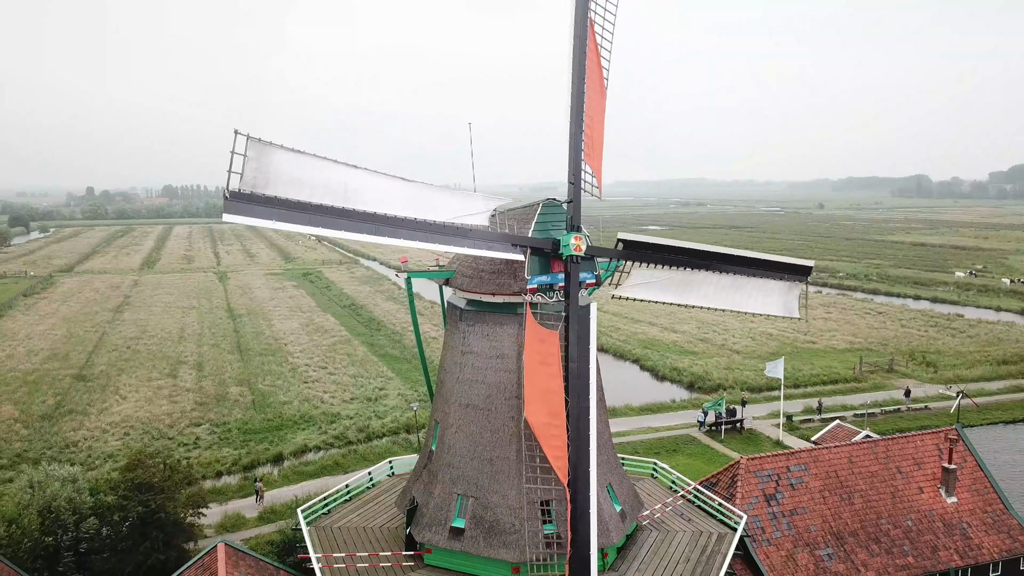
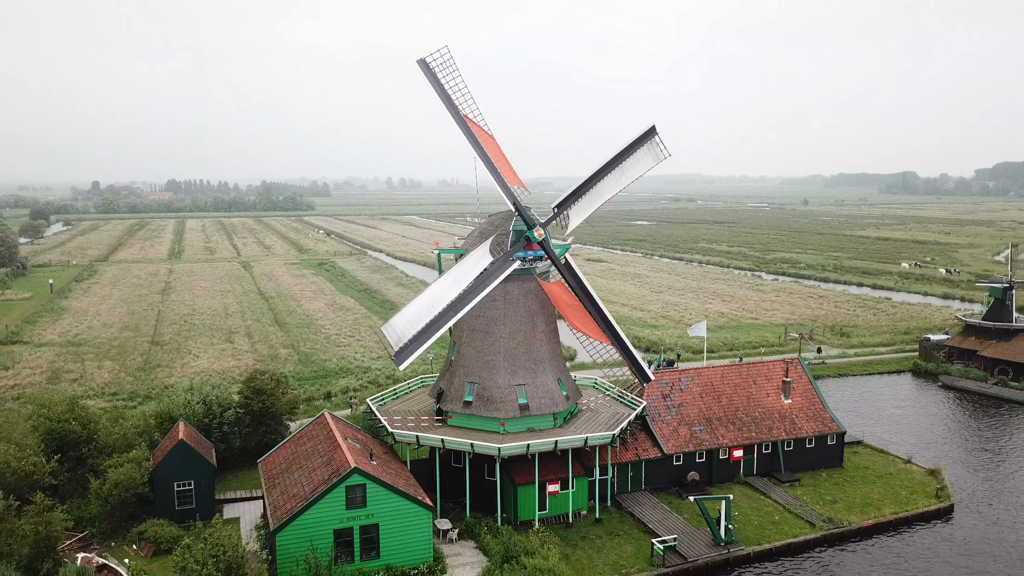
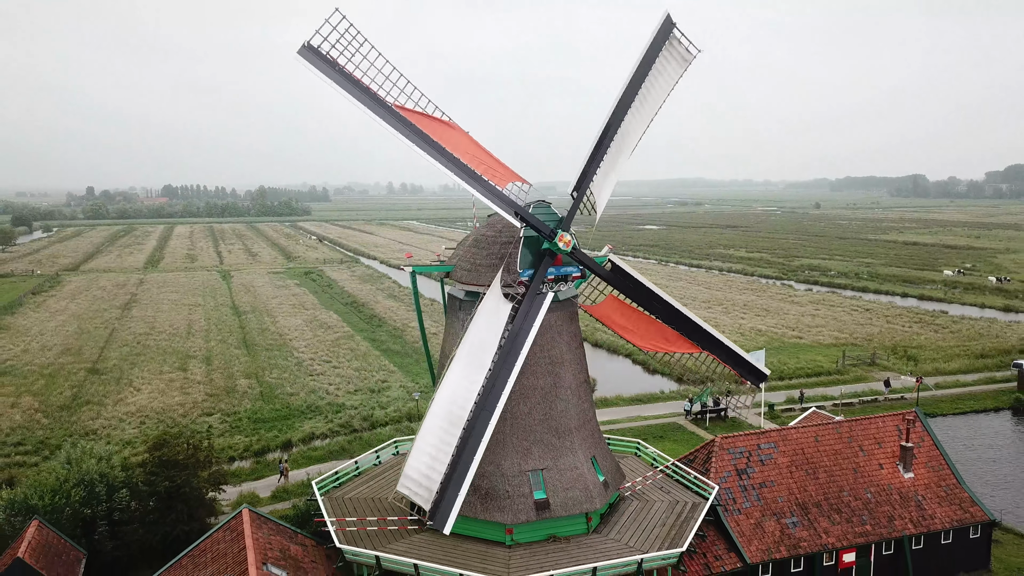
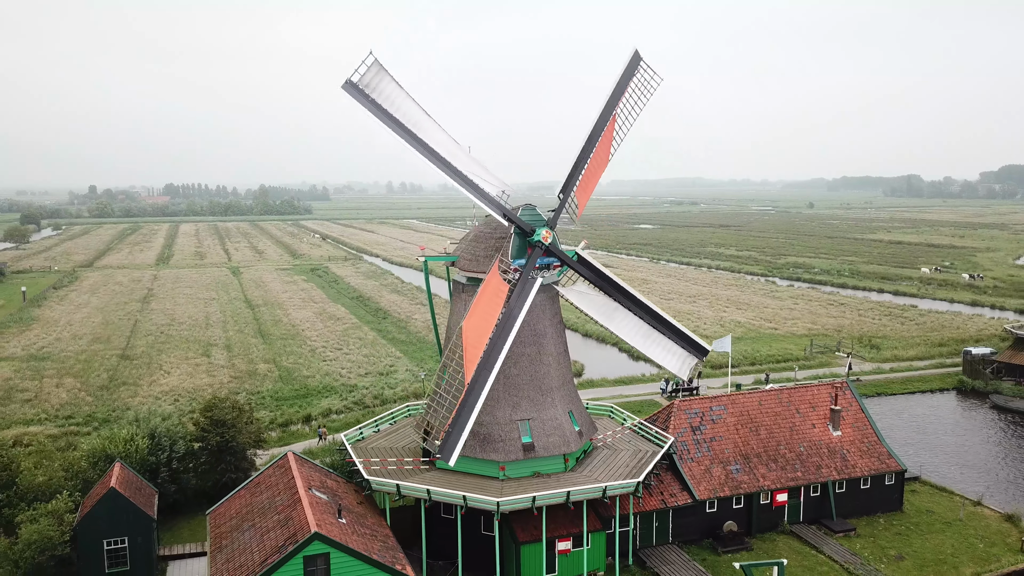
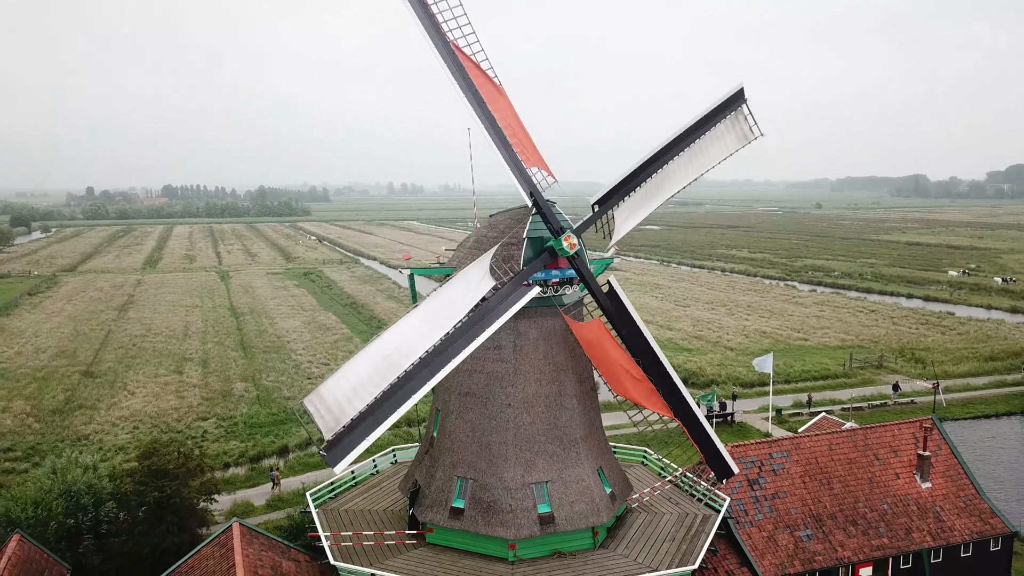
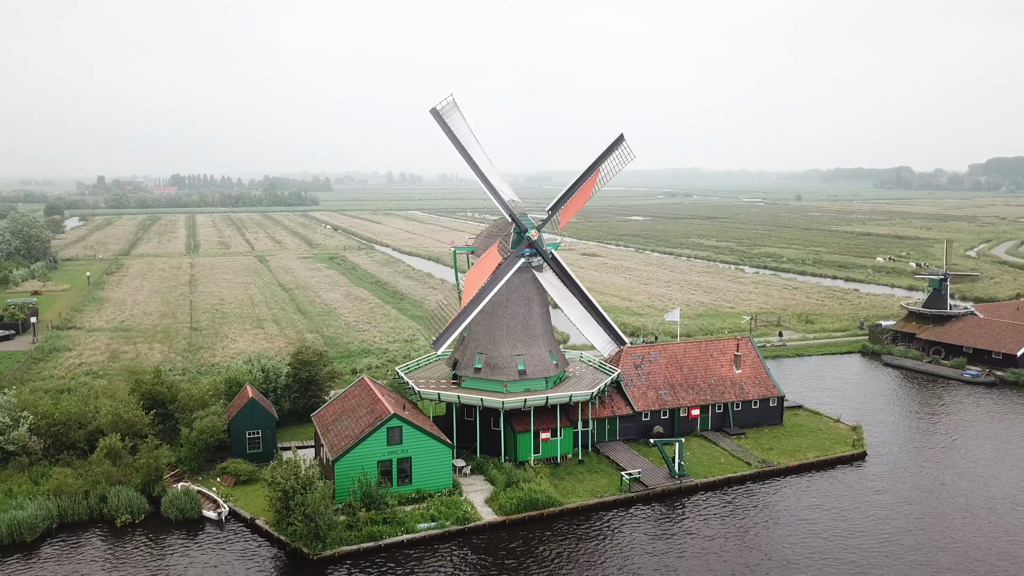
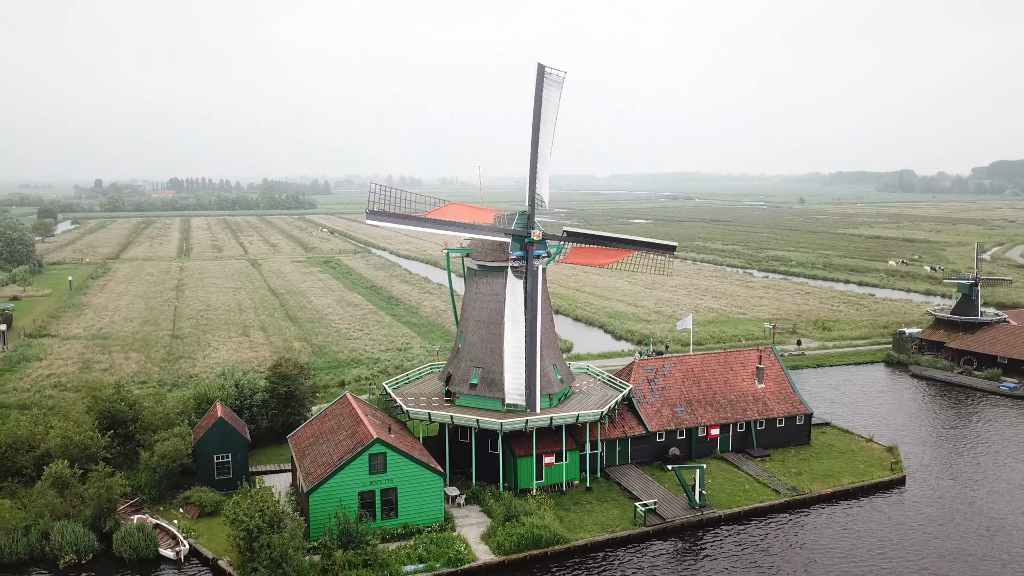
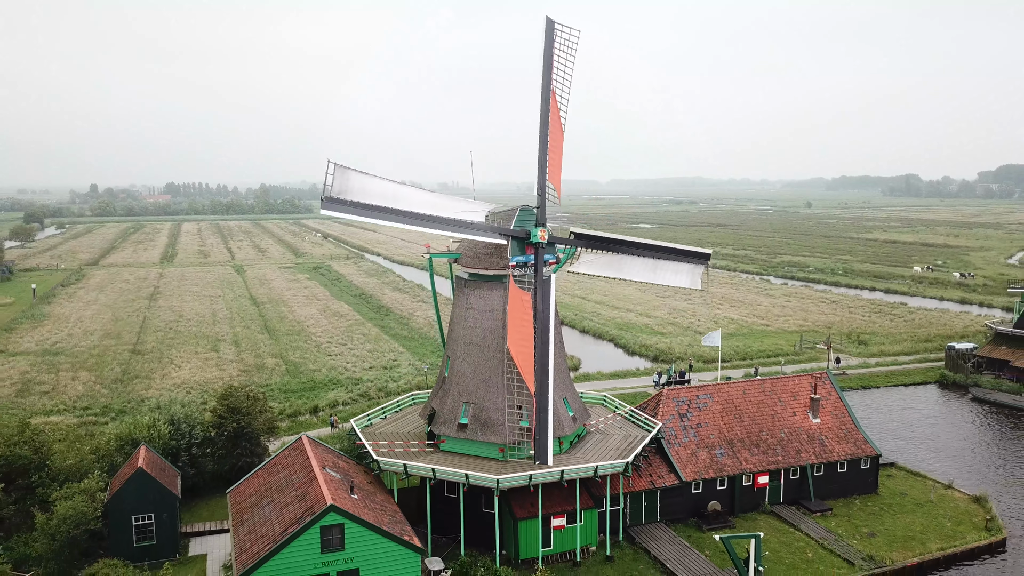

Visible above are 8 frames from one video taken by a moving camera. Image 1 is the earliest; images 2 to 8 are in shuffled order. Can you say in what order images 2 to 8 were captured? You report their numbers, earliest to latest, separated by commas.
5, 3, 4, 8, 2, 7, 6
